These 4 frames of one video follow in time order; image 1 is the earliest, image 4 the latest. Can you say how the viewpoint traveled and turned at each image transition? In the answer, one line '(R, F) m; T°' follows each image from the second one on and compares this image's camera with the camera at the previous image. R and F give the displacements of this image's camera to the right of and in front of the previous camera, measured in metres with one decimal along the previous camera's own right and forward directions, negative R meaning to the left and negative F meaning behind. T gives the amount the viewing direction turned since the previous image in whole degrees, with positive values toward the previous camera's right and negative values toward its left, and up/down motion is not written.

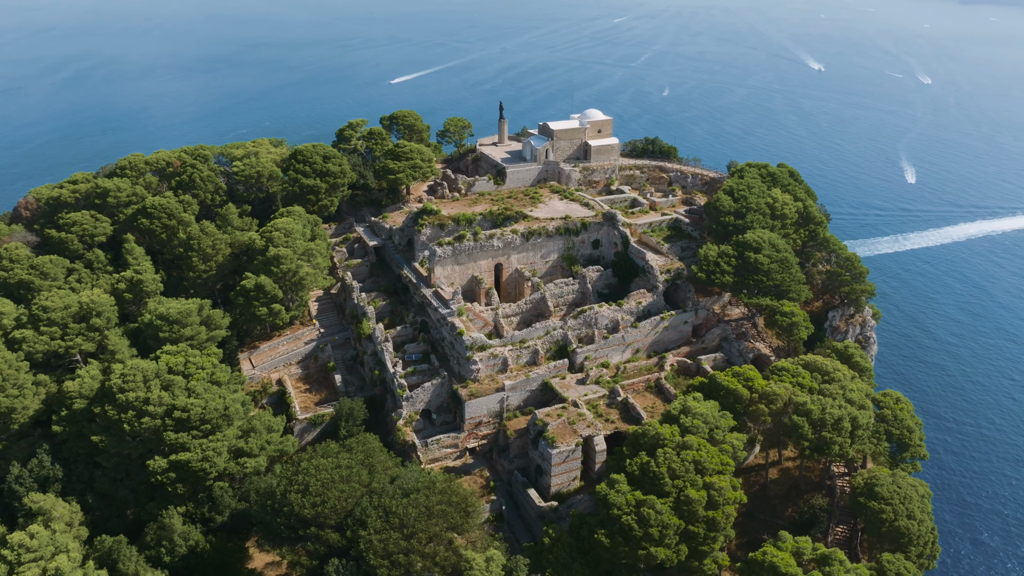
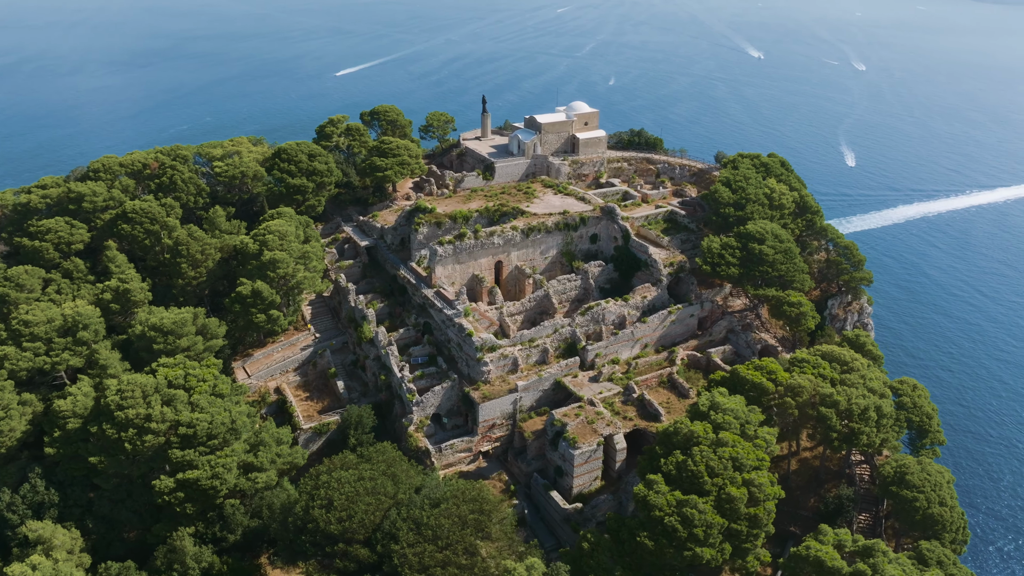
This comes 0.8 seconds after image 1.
(-3.8, +1.2) m; +4°
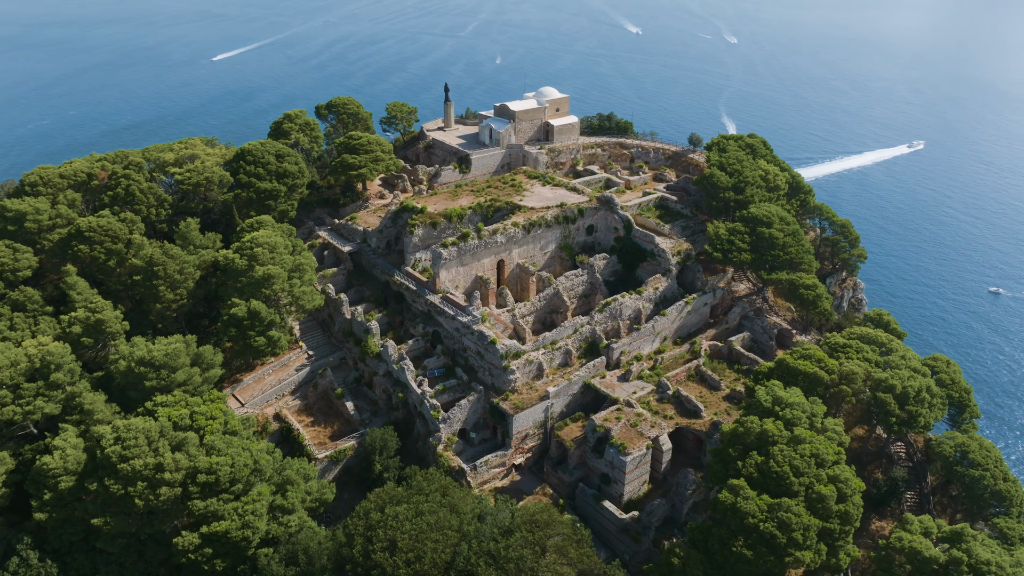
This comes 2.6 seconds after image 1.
(-7.8, +3.3) m; +8°
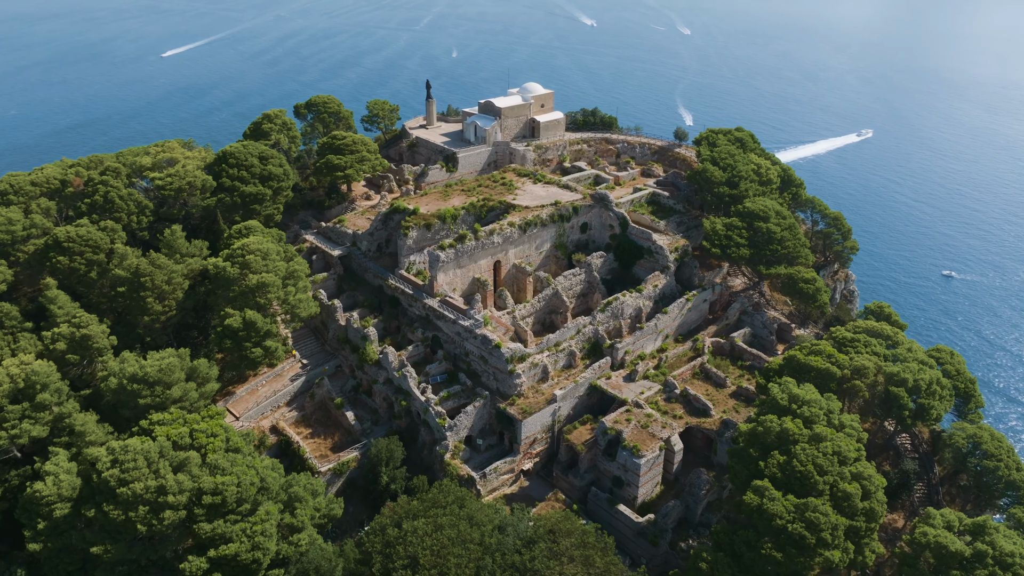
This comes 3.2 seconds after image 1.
(-2.6, +1.1) m; +3°
